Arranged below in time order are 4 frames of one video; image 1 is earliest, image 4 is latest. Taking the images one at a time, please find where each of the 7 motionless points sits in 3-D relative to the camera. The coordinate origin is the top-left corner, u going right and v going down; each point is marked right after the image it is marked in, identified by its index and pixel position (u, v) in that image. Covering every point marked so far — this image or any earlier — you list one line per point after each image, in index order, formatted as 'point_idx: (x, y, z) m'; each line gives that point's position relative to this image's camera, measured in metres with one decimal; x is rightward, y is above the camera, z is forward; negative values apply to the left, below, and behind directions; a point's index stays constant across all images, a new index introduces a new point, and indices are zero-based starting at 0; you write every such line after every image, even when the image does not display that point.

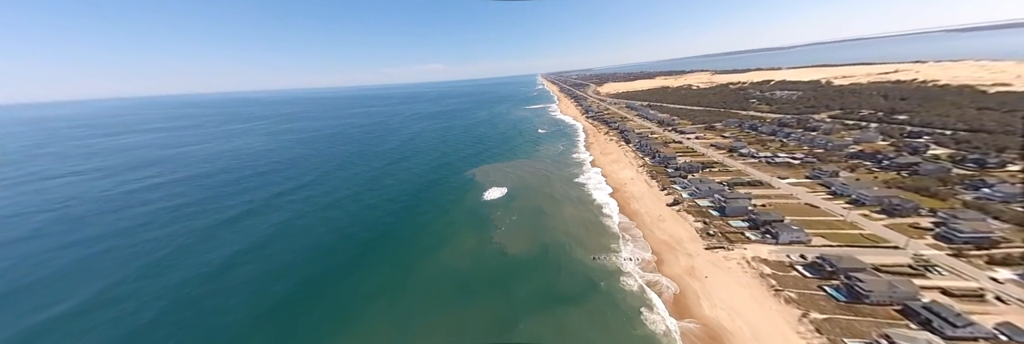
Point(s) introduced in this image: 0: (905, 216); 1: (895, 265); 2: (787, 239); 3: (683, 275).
0: (+31.8, -3.5, +19.8) m
1: (+24.1, -5.8, +15.3) m
2: (+20.1, -4.9, +17.8) m
3: (+11.8, -7.0, +16.8) m
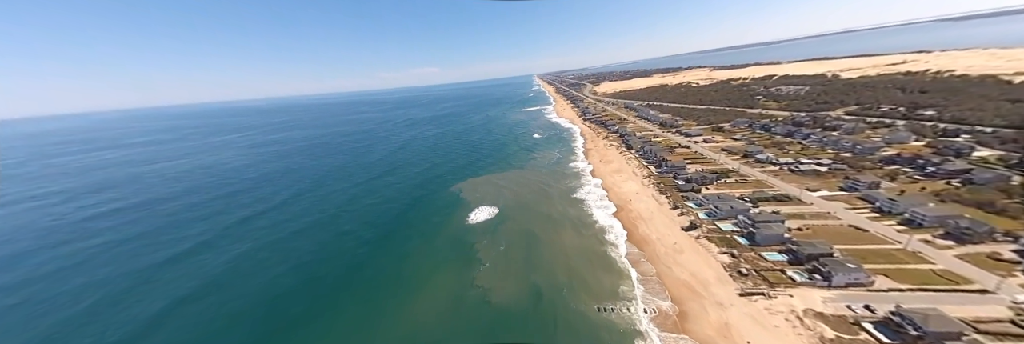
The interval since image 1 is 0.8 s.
0: (+30.7, -4.5, +16.1) m
1: (+23.1, -7.0, +11.6) m
2: (+19.0, -6.3, +14.0) m
3: (+10.8, -8.6, +13.0) m
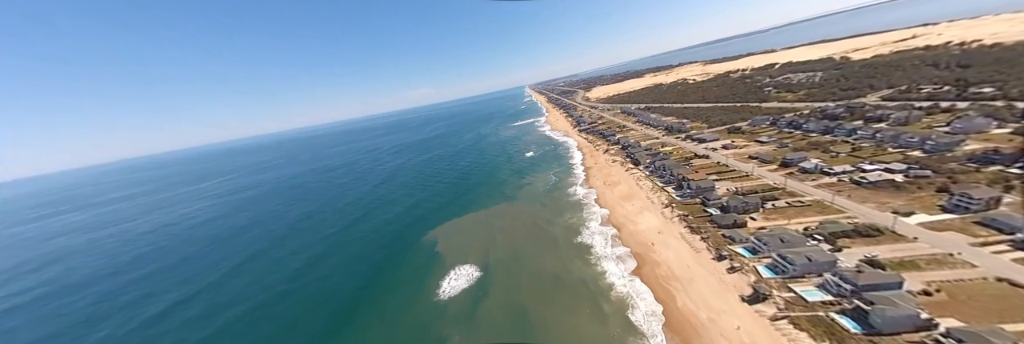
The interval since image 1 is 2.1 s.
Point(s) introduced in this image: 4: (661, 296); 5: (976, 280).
0: (+29.5, -5.3, +9.5) m
1: (+22.1, -8.3, +4.9) m
2: (+18.0, -8.0, +7.4) m
3: (+10.1, -11.1, +6.2) m
4: (+9.9, -7.9, +16.3) m
5: (+24.3, -5.4, +12.7) m
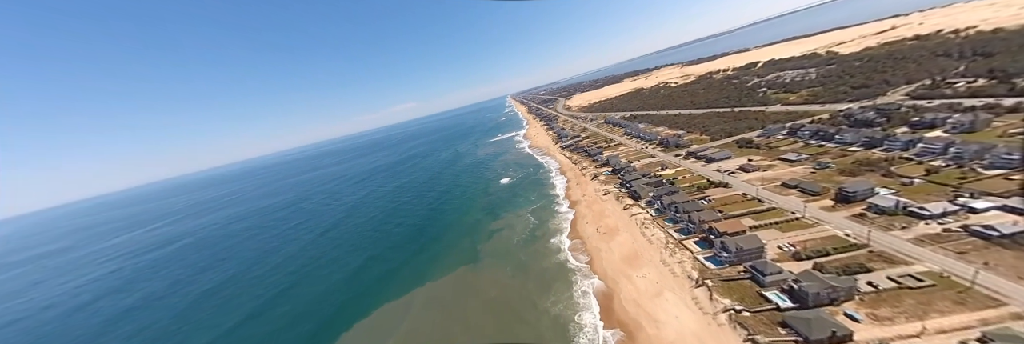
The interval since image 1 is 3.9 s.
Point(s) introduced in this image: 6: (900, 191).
0: (+27.2, -7.6, +1.9) m
1: (+20.3, -10.9, -3.2) m
2: (+16.1, -11.1, -0.9) m
3: (+8.4, -14.7, -2.5) m
4: (+7.5, -11.9, +7.6) m
5: (+21.8, -8.2, +4.9) m
6: (+29.8, -1.2, +19.1) m
